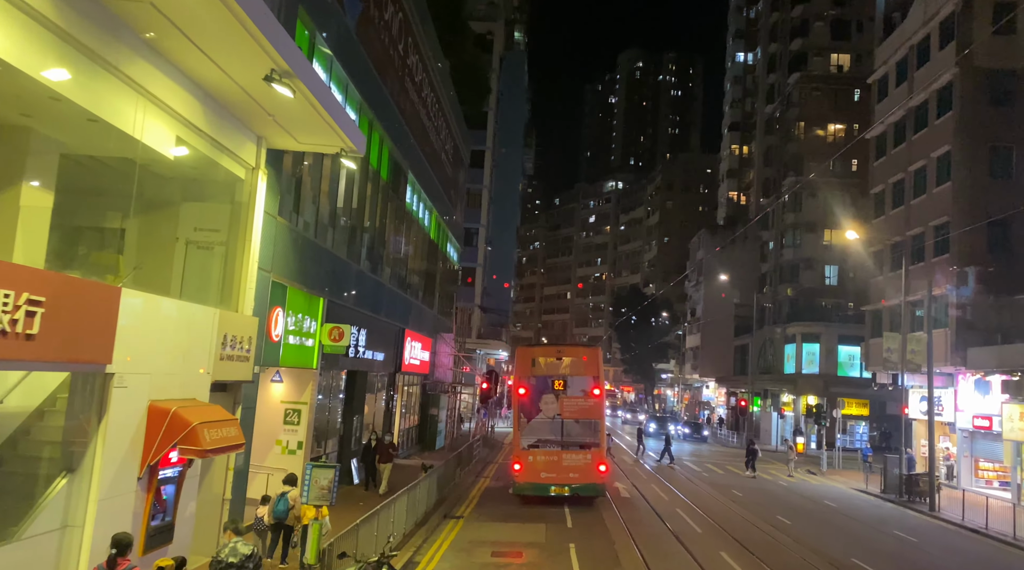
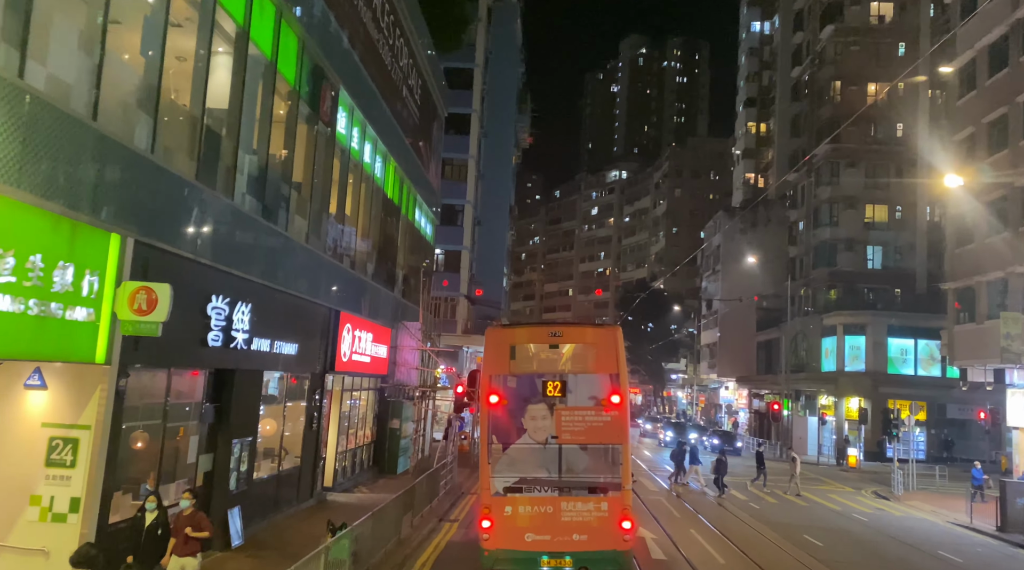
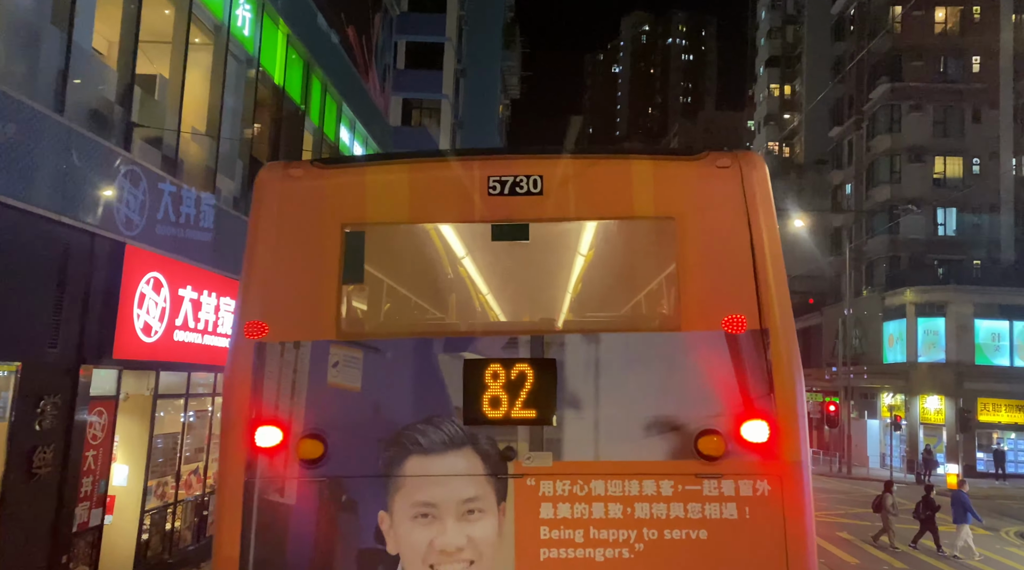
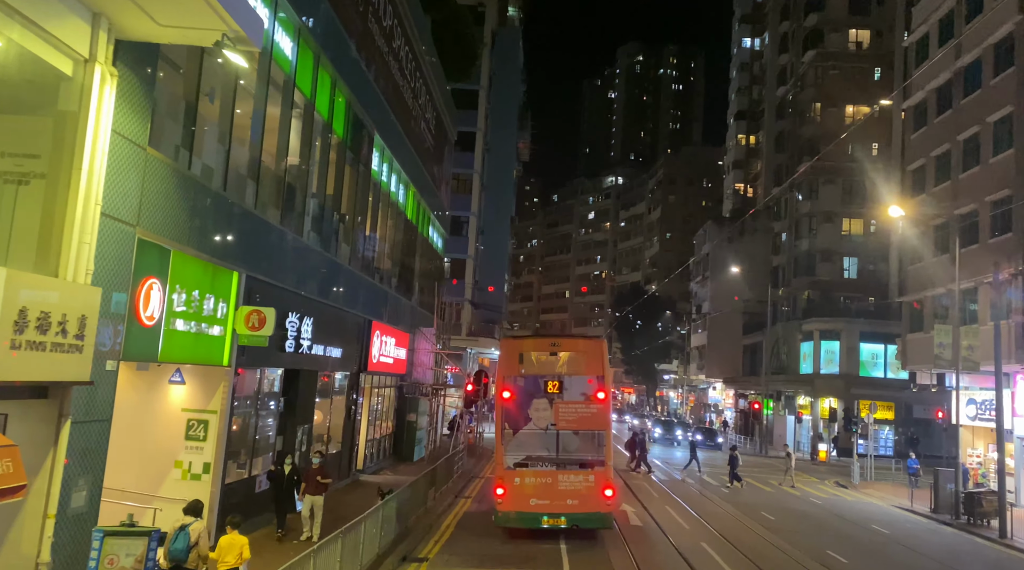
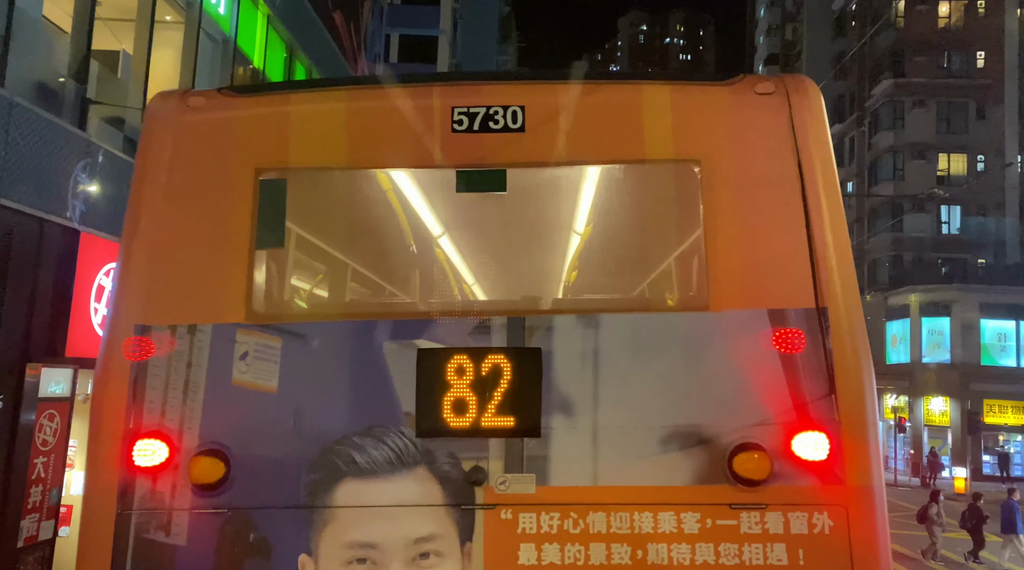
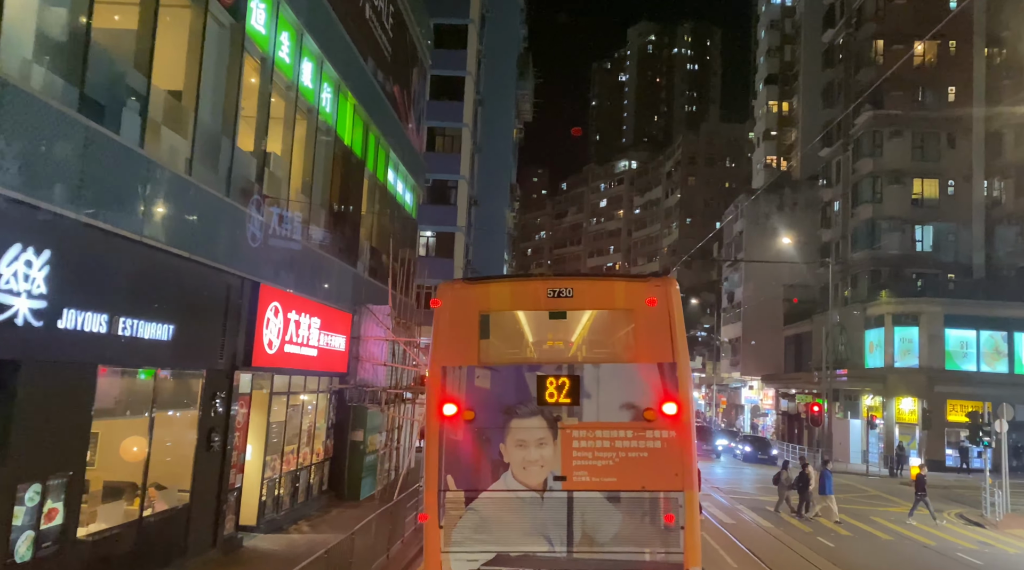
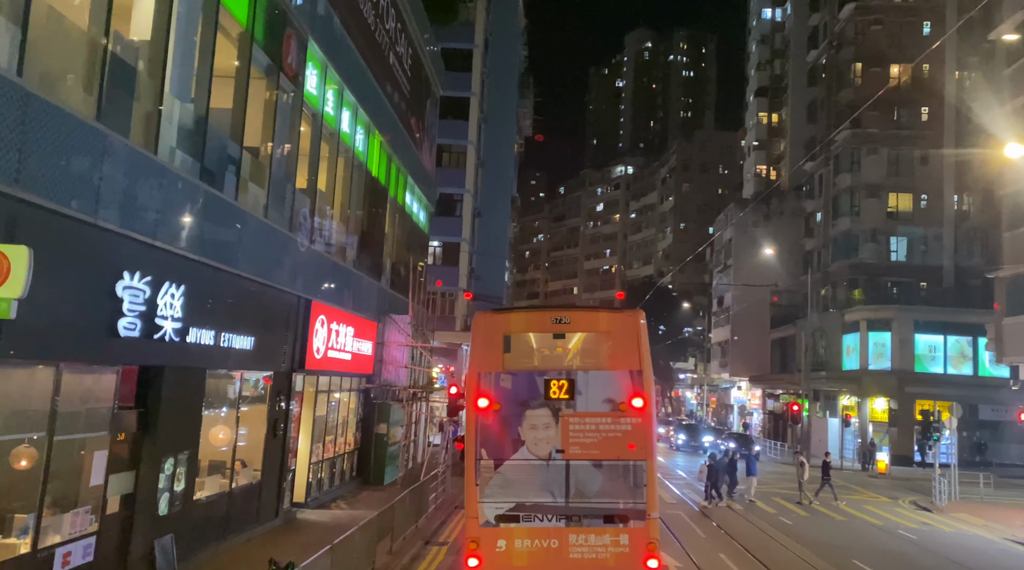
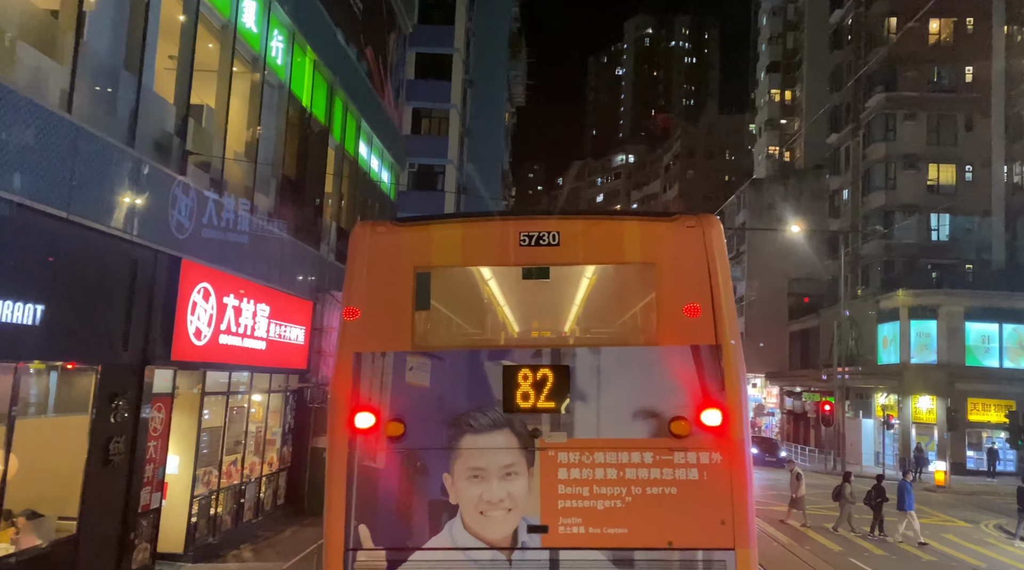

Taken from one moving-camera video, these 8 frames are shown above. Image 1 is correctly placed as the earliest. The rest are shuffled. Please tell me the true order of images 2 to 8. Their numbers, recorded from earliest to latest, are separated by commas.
4, 2, 7, 6, 8, 3, 5
